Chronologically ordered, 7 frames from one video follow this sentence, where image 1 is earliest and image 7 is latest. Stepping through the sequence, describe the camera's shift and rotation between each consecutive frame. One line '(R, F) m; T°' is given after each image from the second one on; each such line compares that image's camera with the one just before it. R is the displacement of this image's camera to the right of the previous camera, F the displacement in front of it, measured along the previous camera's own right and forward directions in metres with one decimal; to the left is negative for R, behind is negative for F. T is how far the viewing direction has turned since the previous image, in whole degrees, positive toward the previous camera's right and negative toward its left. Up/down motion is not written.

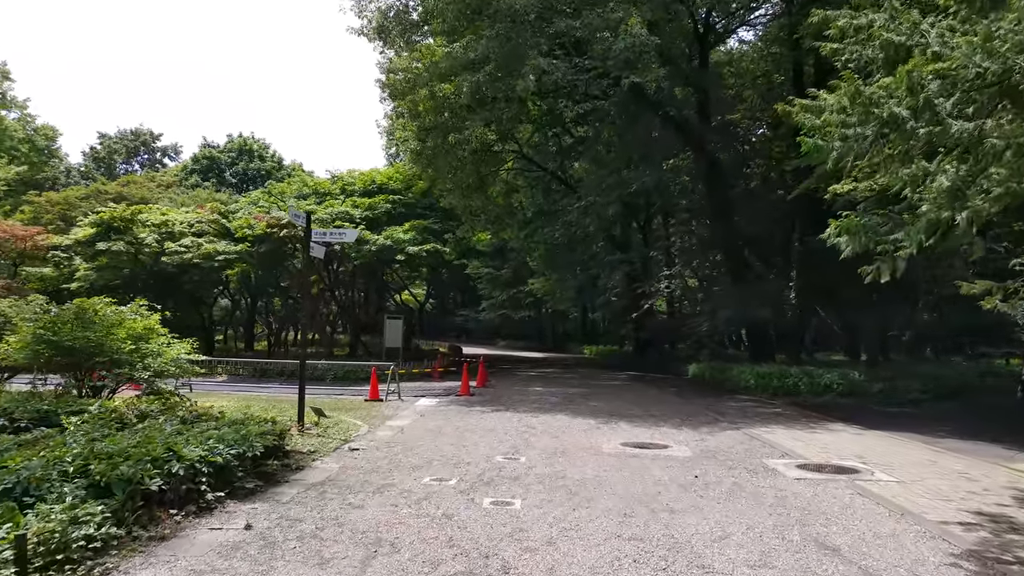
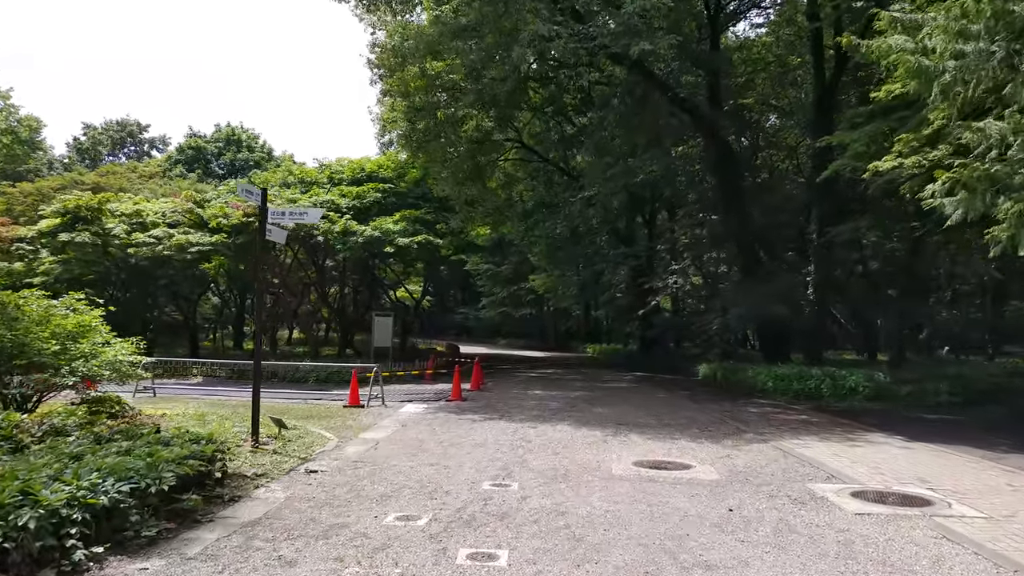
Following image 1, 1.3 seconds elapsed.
(+0.1, +1.3) m; 0°
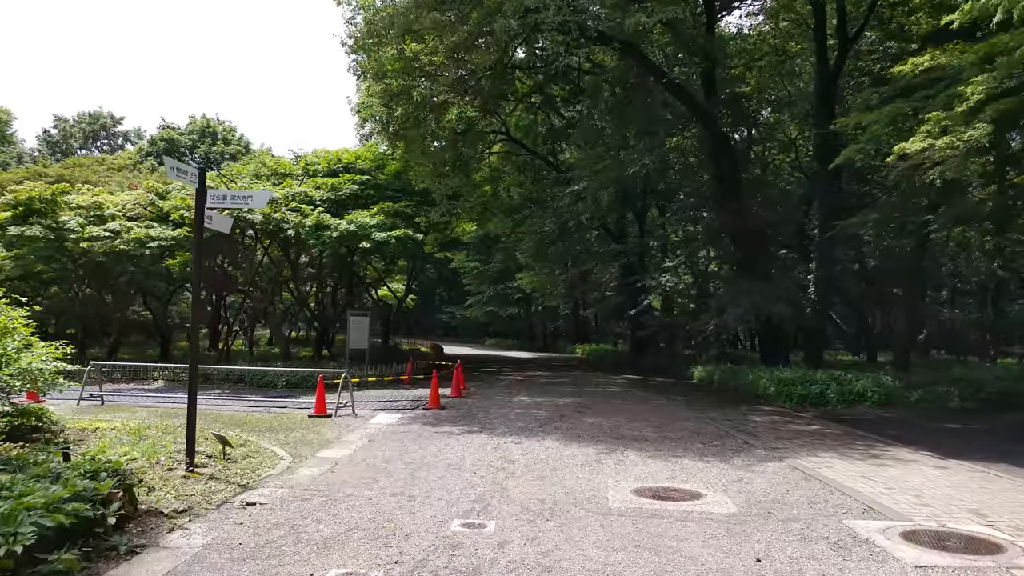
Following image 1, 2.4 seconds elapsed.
(+0.1, +1.1) m; +1°
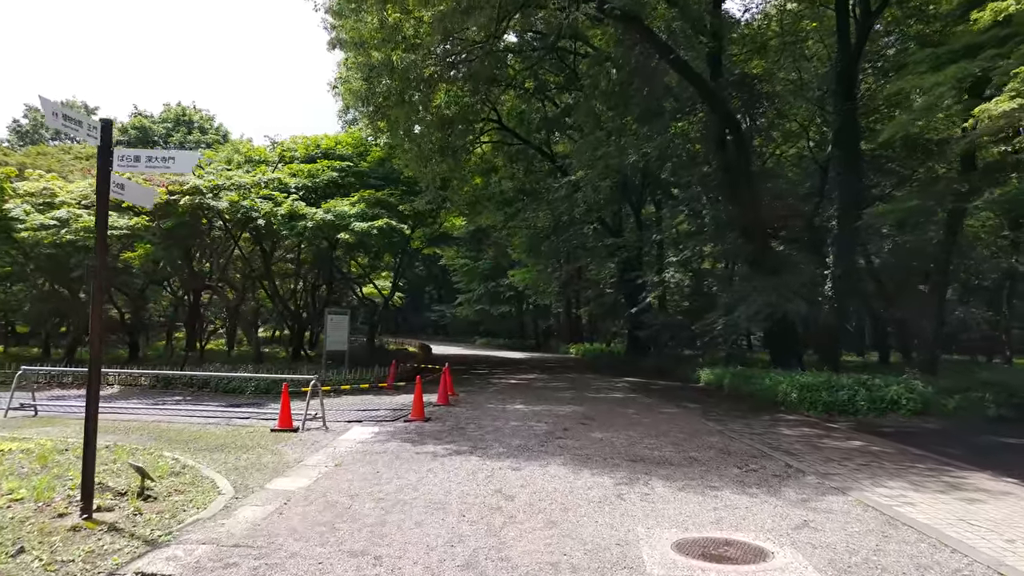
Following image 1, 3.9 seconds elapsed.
(-0.1, +1.5) m; +1°
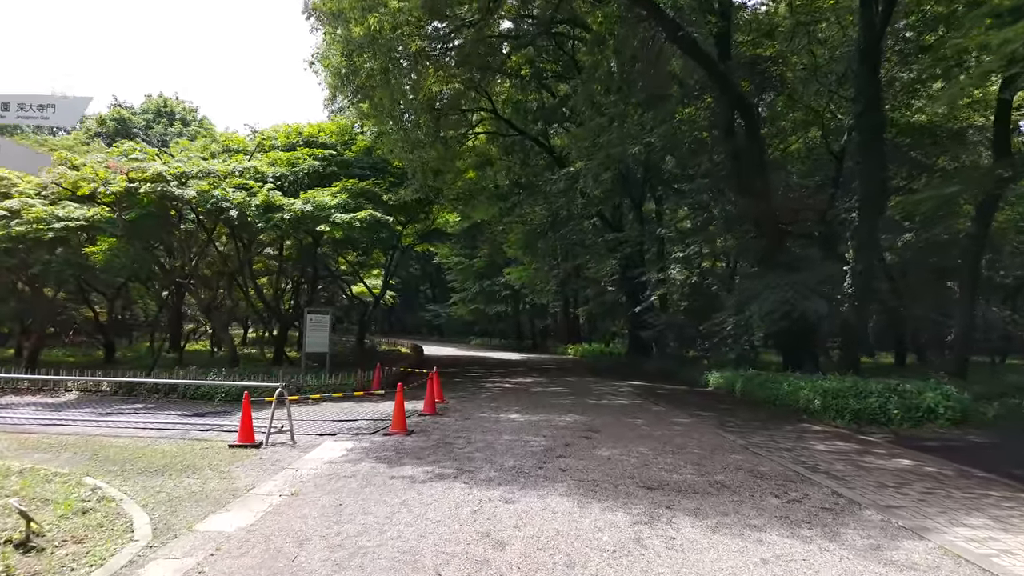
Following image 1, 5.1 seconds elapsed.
(0.0, +1.2) m; 0°
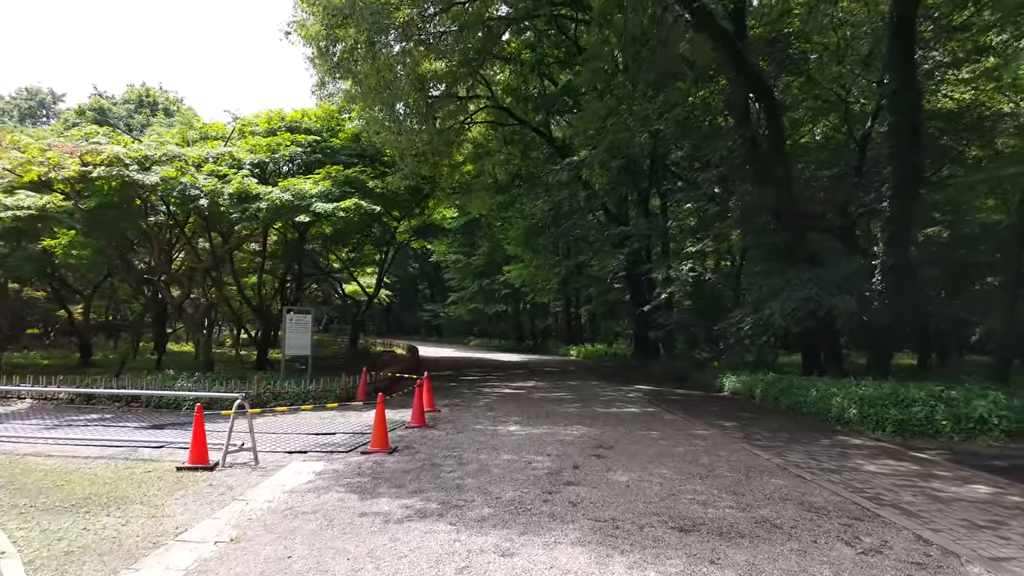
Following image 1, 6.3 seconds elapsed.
(0.0, +1.3) m; 0°
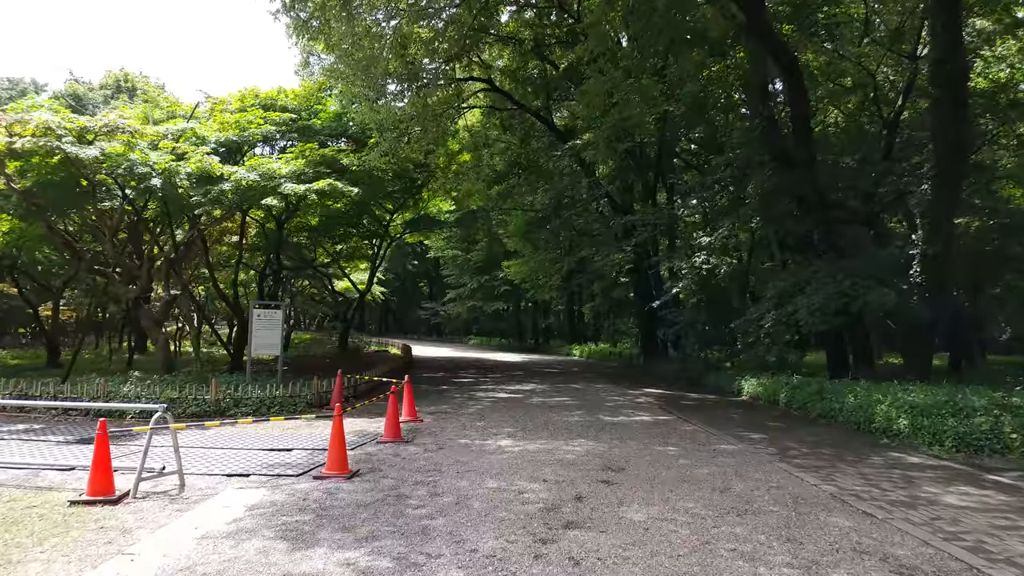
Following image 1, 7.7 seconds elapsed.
(+0.1, +1.5) m; 0°
